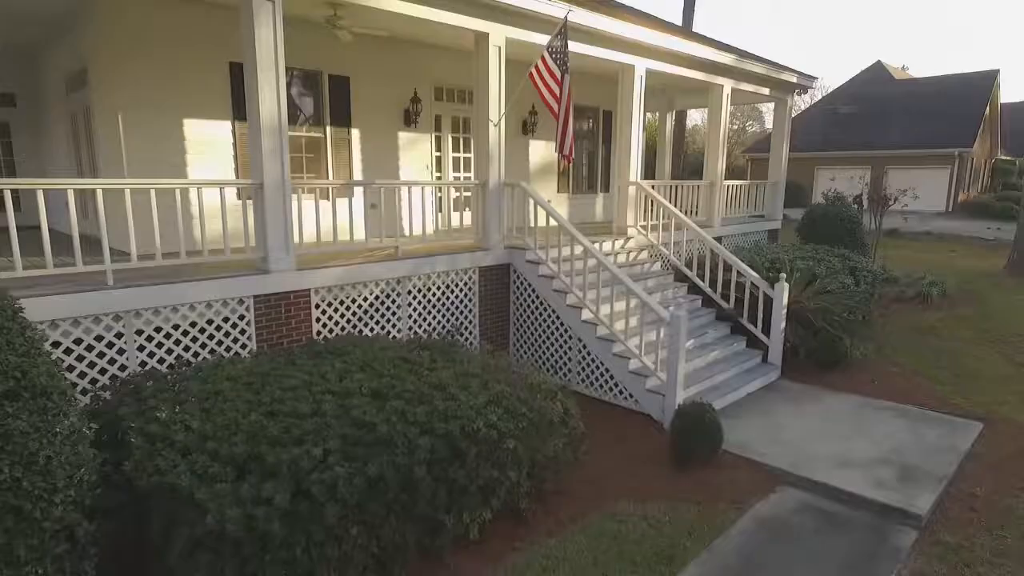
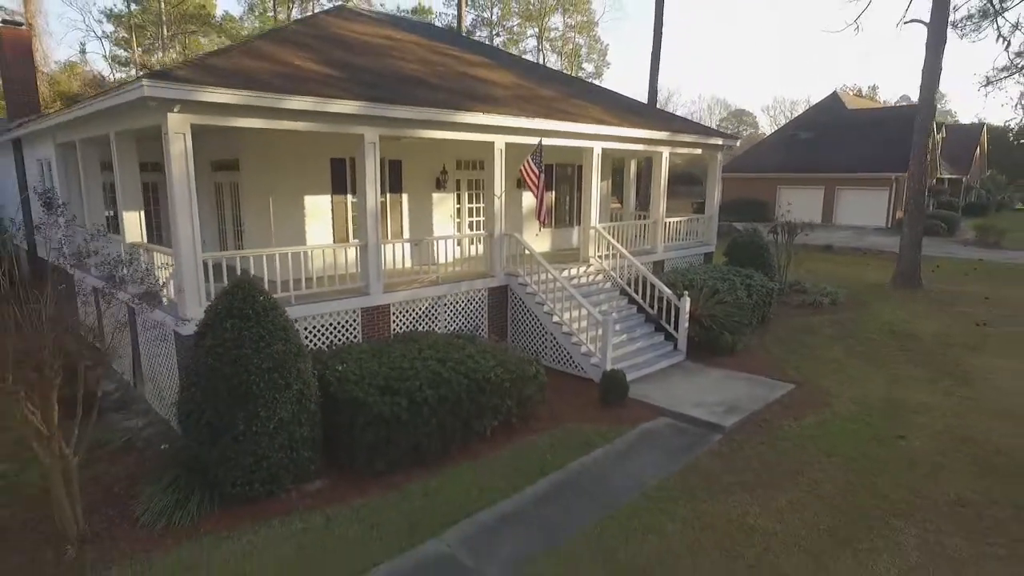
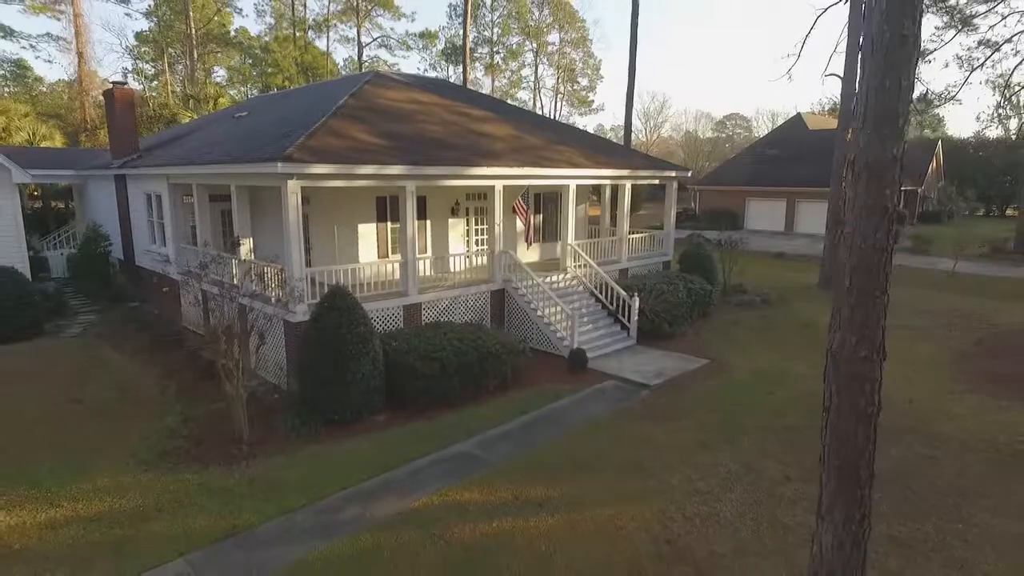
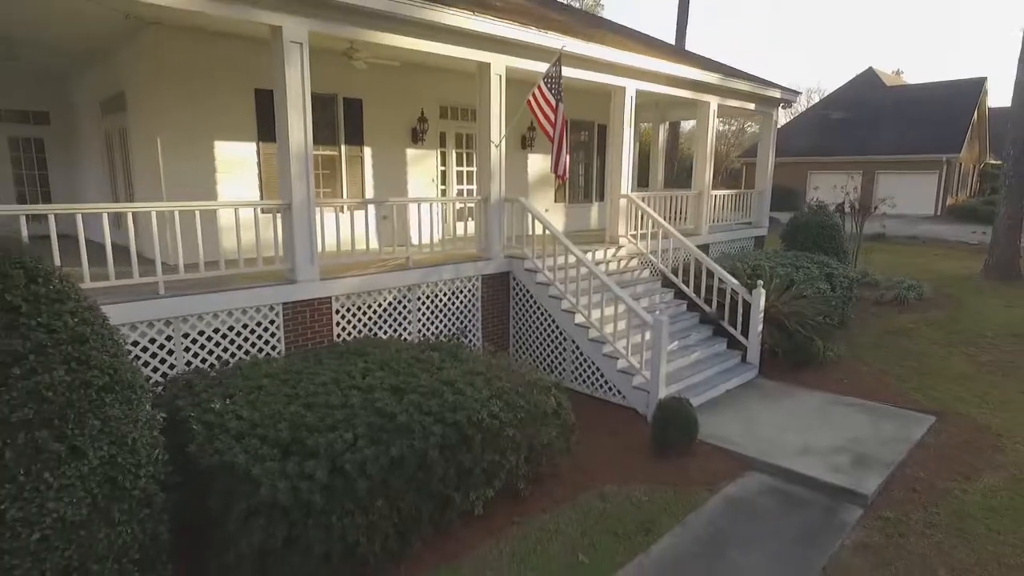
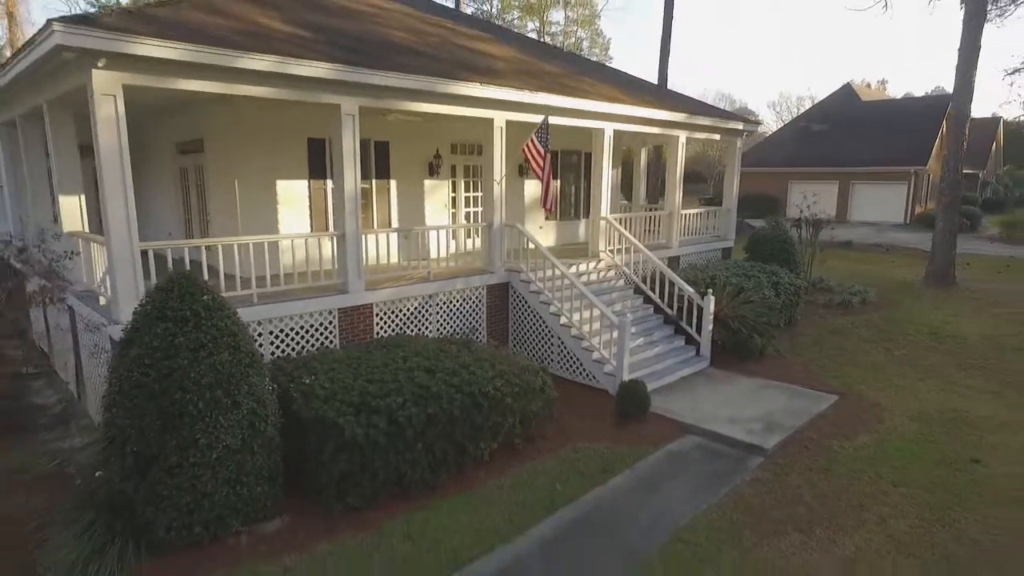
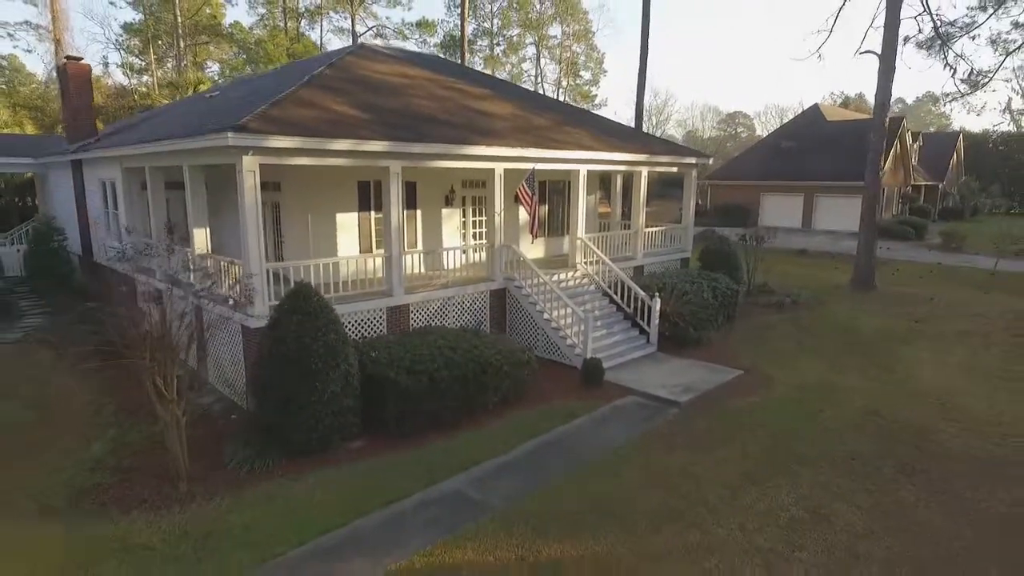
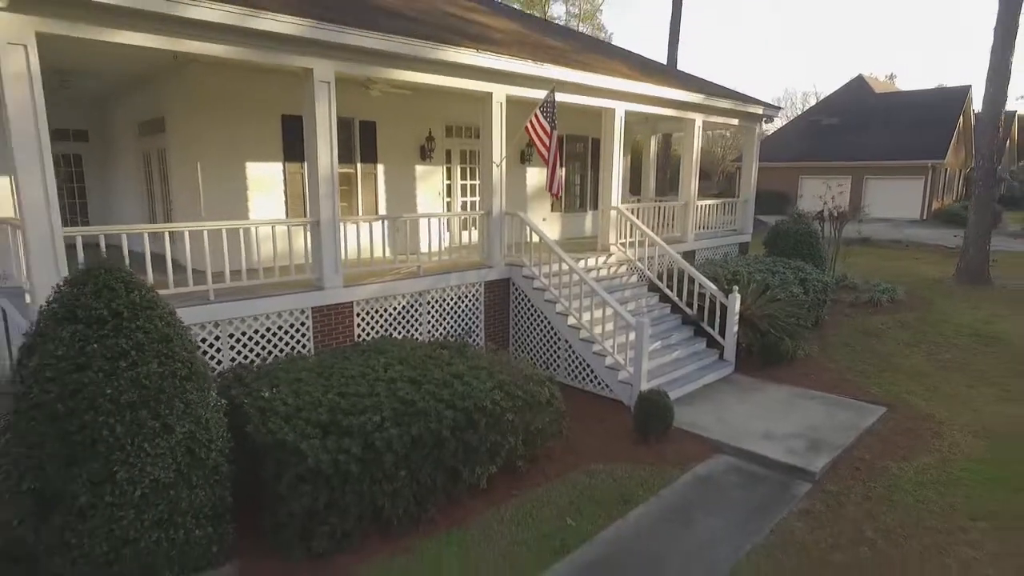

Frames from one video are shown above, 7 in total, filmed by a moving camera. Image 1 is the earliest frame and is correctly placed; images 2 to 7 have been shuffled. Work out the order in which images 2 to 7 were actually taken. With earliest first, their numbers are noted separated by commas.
4, 7, 5, 2, 6, 3
